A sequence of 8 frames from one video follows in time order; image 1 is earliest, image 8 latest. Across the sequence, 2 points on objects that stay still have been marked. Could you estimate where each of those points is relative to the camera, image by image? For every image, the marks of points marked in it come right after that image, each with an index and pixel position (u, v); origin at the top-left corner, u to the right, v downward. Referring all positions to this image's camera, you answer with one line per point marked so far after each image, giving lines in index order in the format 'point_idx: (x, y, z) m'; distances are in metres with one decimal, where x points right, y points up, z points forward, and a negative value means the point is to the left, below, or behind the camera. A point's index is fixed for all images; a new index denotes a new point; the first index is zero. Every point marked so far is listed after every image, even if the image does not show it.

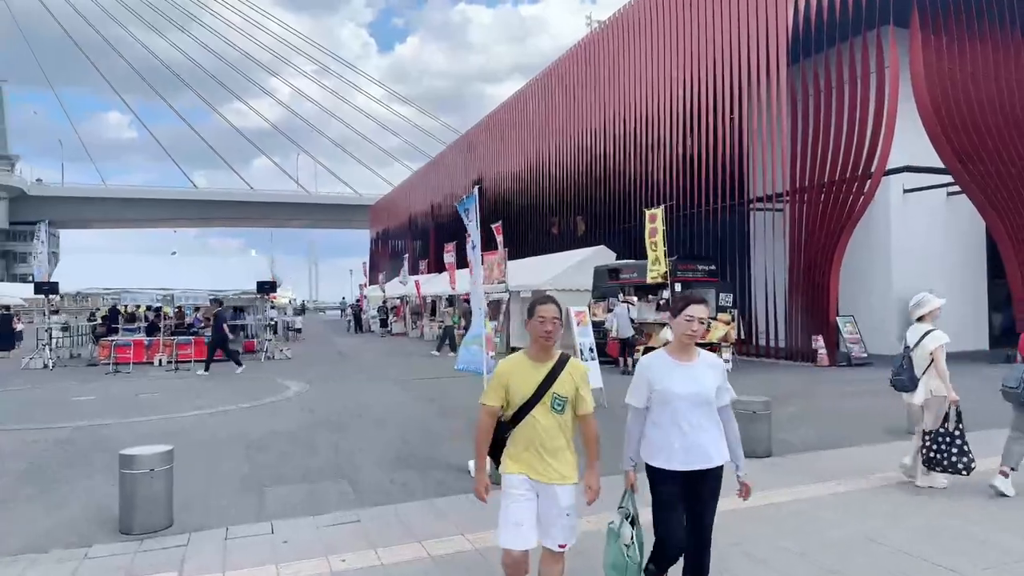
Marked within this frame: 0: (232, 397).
0: (-5.5, -2.1, +13.5) m
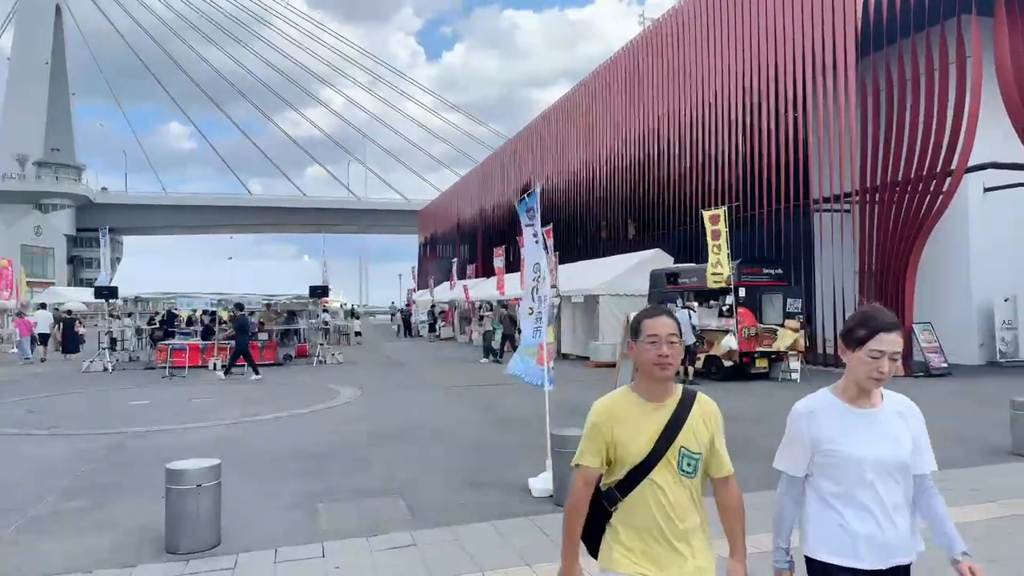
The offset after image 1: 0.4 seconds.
0: (-4.4, -2.2, +13.3) m
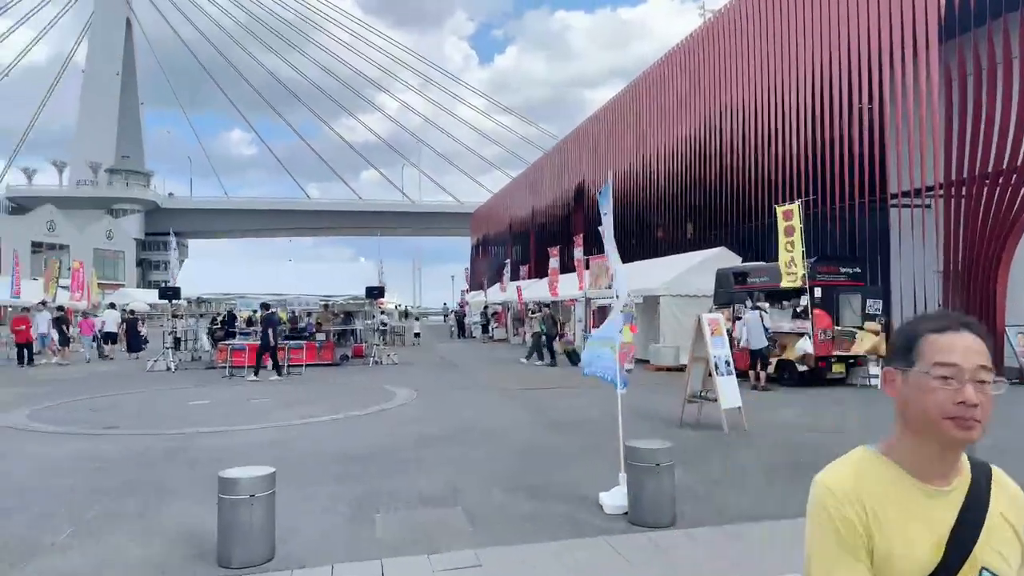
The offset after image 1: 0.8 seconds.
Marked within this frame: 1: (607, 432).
0: (-3.3, -2.2, +13.1) m
1: (+1.4, -2.1, +9.9) m
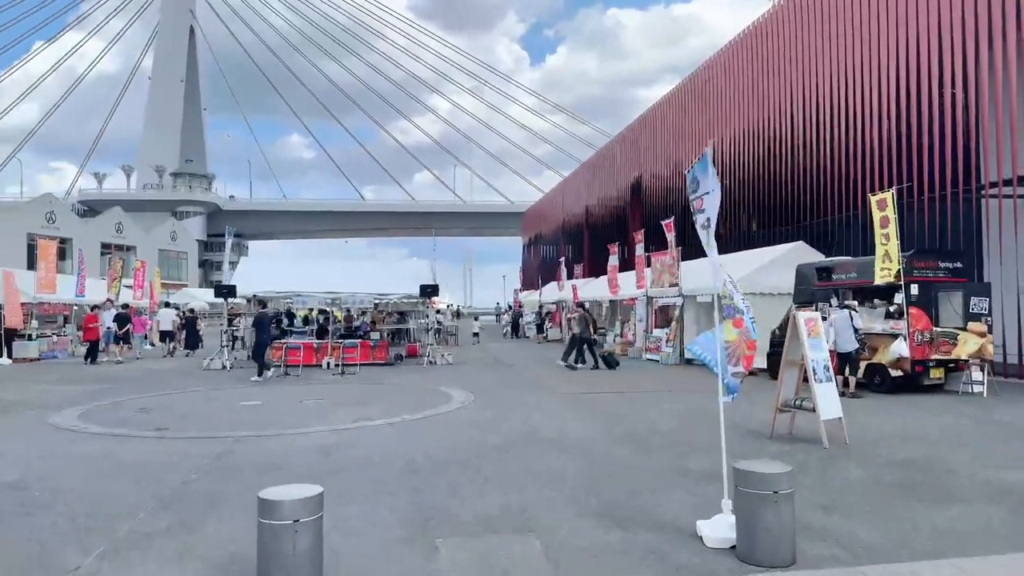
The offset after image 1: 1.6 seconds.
0: (-2.1, -2.2, +12.4) m
1: (+2.3, -2.0, +8.9) m
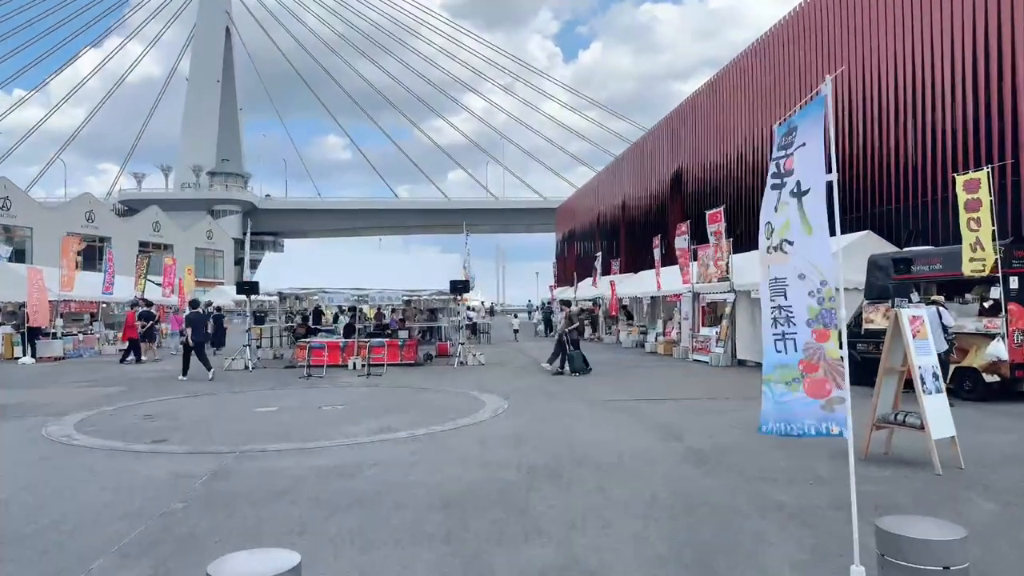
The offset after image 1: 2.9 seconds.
0: (-1.5, -2.1, +11.2) m
1: (+2.7, -2.0, +7.5) m
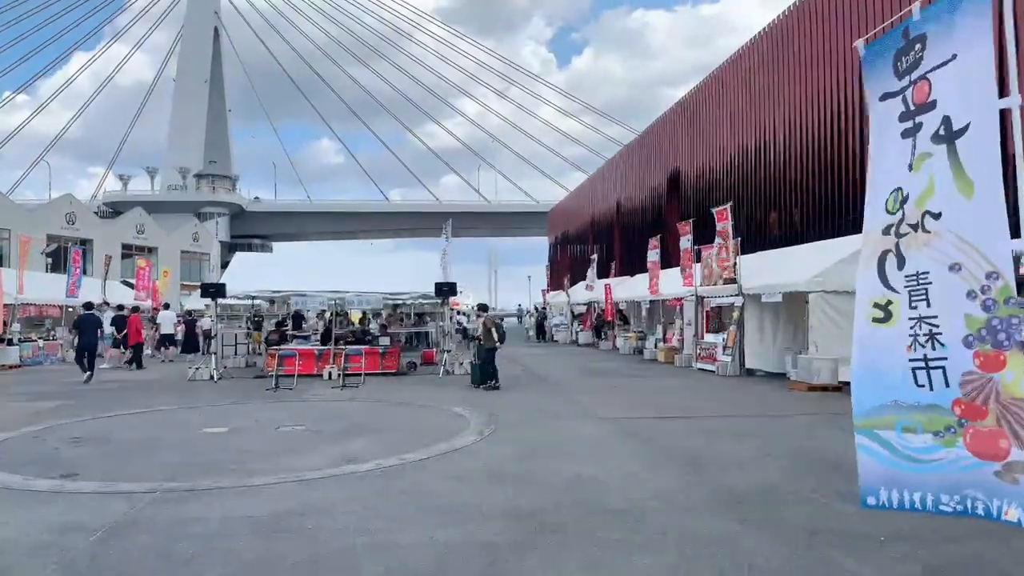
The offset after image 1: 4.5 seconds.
0: (-1.6, -2.1, +9.6) m
1: (+2.6, -2.0, +6.0) m
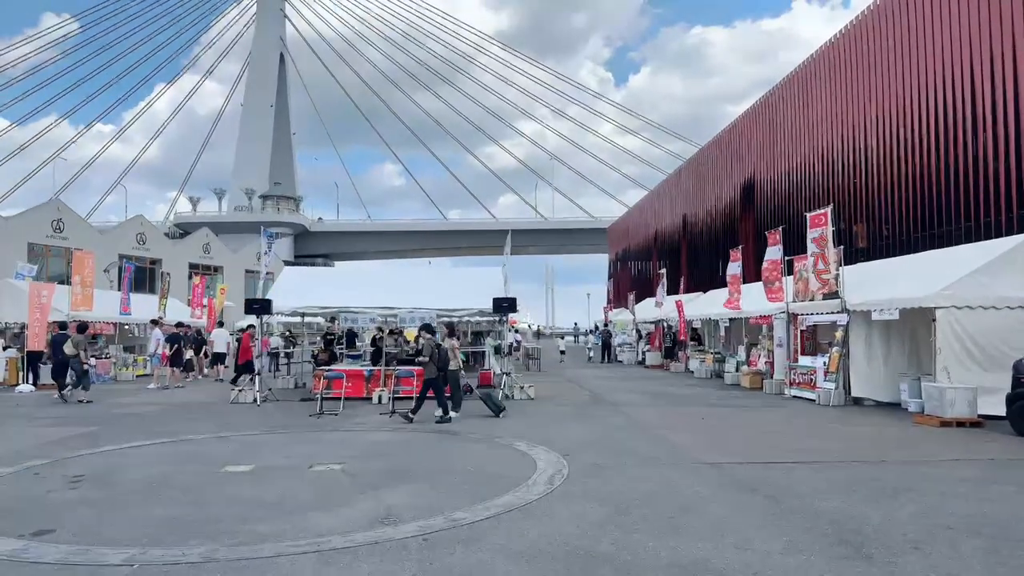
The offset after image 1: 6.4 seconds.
0: (-0.7, -2.2, +7.9) m
1: (+3.2, -2.0, +3.9) m
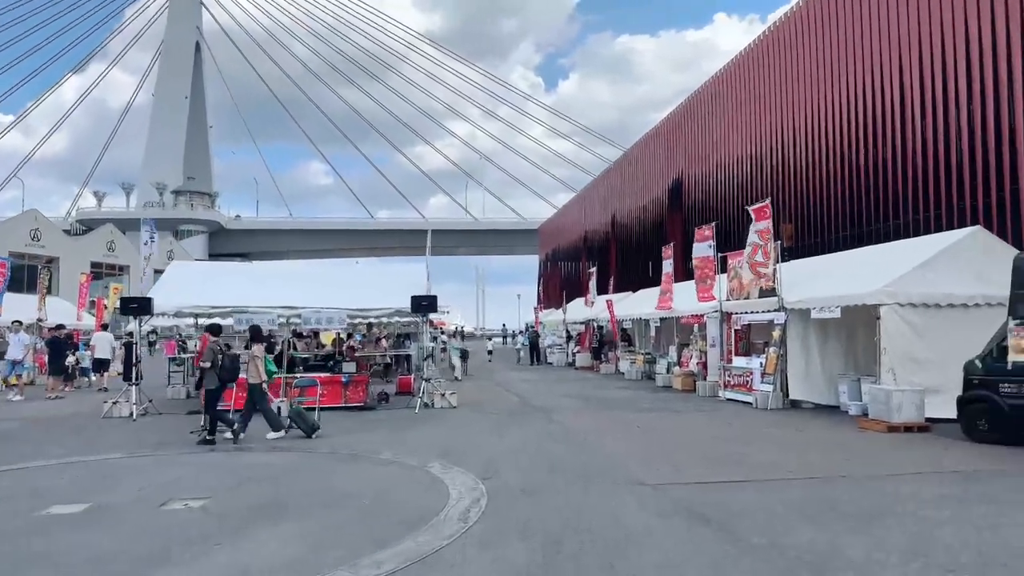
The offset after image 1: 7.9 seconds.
0: (-1.6, -2.2, +6.3) m
1: (+2.7, -1.9, +2.7) m
